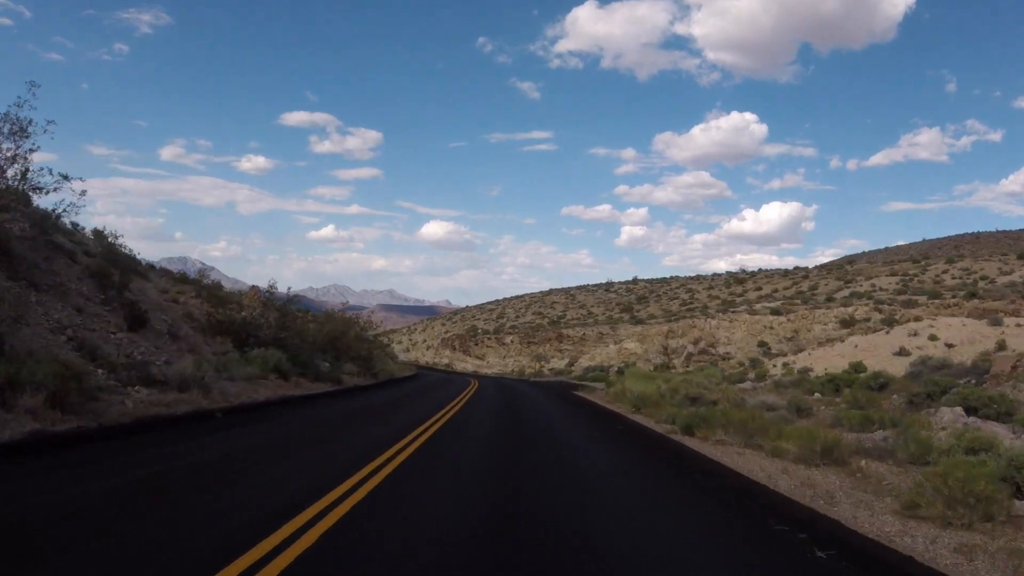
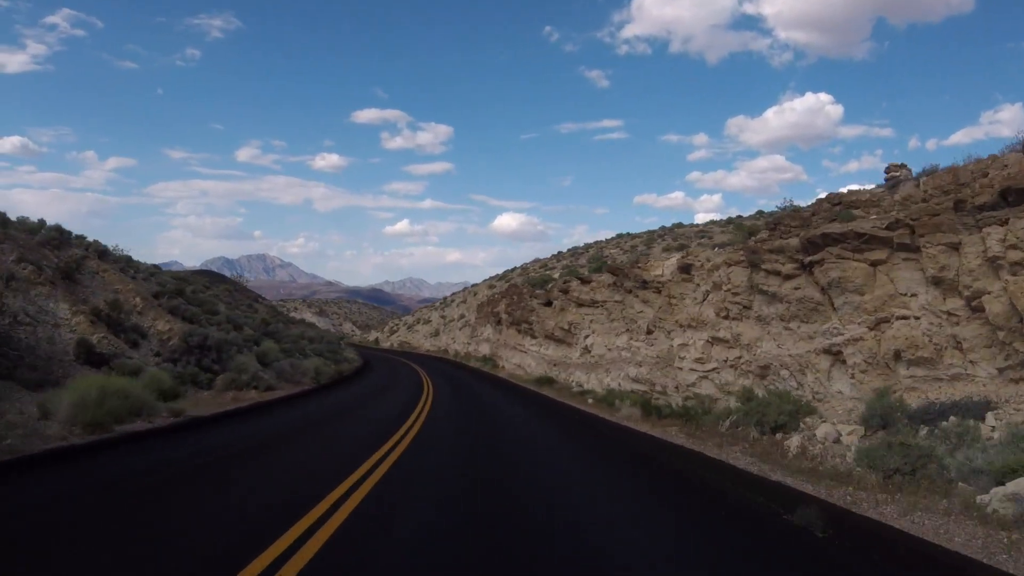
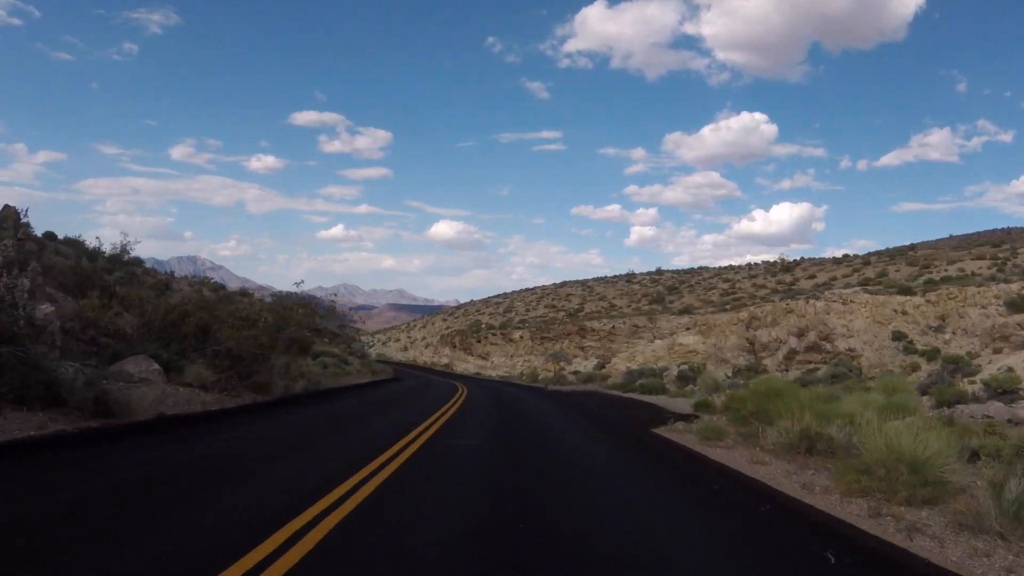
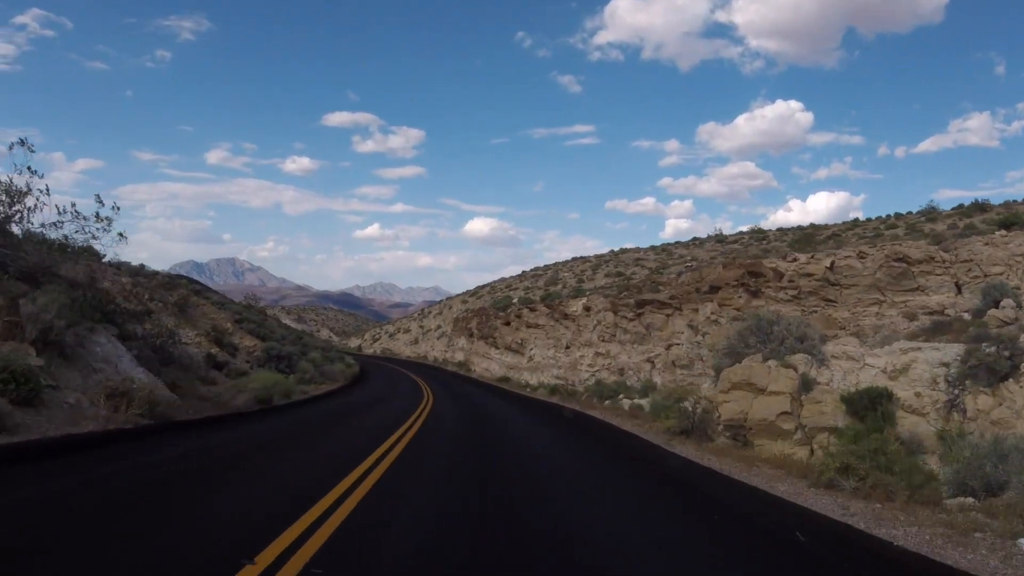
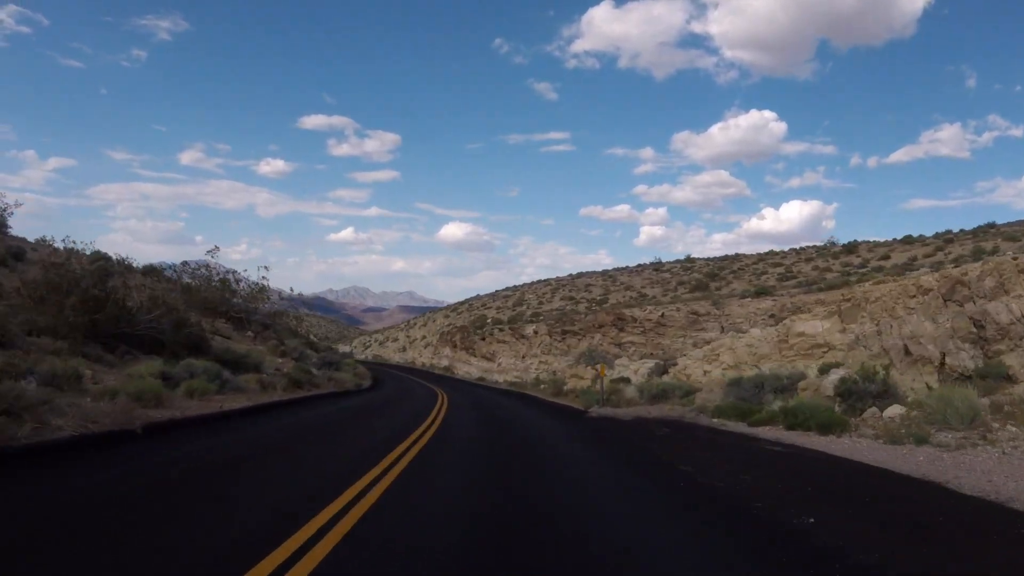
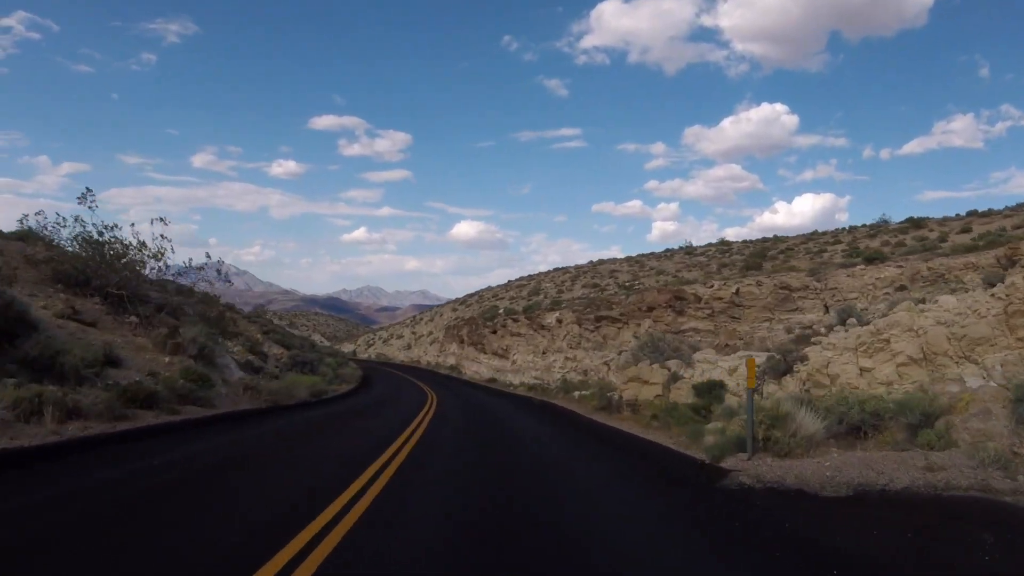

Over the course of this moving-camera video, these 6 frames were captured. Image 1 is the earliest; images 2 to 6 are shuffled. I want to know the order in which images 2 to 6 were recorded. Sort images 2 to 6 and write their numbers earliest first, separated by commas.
3, 5, 6, 4, 2
